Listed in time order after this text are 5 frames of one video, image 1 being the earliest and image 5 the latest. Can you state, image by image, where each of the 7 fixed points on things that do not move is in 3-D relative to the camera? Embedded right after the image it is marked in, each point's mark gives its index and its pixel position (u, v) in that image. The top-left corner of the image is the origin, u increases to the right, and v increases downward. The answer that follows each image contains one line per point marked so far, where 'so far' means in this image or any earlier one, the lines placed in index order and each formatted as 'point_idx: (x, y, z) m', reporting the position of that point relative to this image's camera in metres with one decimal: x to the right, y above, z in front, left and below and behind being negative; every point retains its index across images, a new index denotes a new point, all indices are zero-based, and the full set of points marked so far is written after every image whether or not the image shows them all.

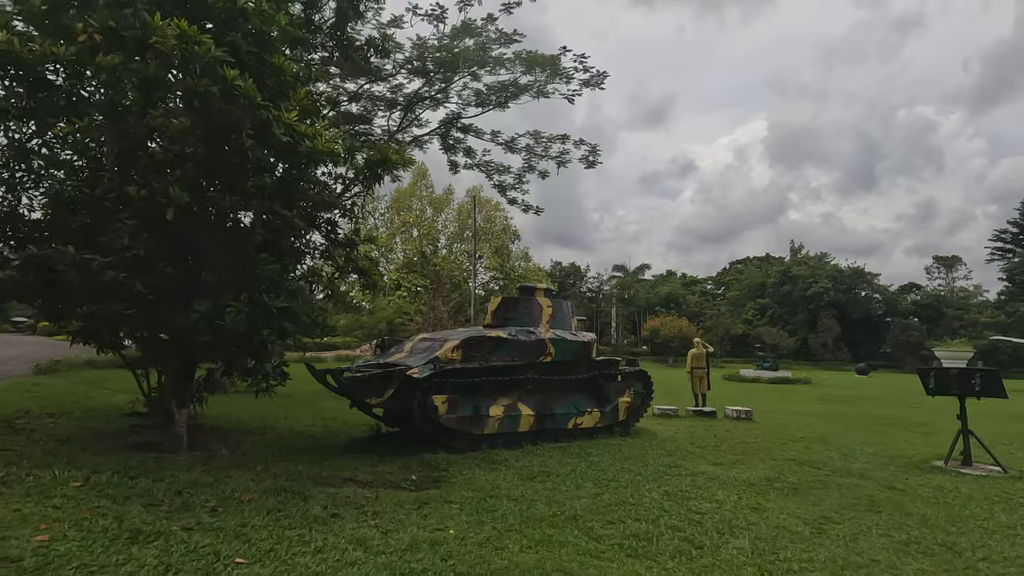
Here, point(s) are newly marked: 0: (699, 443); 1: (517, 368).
0: (+4.0, -3.3, +11.4) m
1: (+0.1, -1.5, +10.2) m
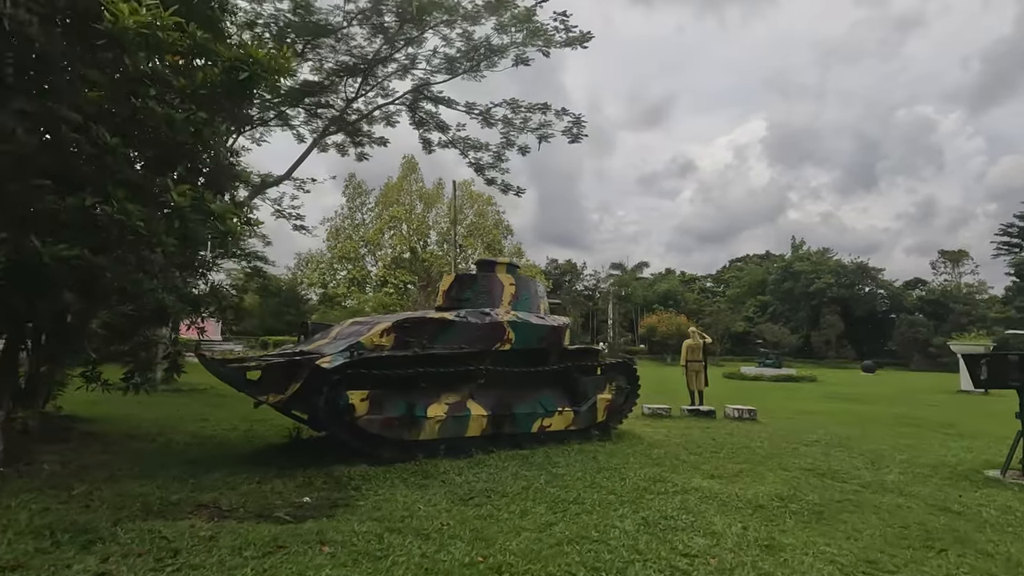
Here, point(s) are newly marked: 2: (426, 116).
0: (+3.2, -2.8, +9.4) m
1: (-0.7, -1.1, +8.2) m
2: (-3.0, +6.0, +19.0) m
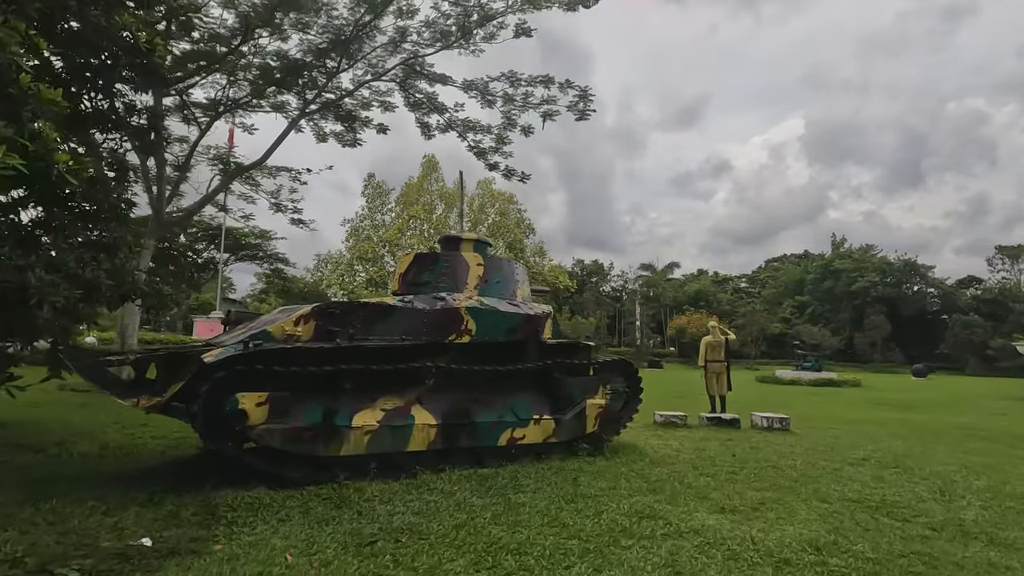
0: (+2.7, -2.5, +7.5) m
1: (-1.2, -0.8, +6.5) m
2: (-2.9, +6.2, +17.5) m
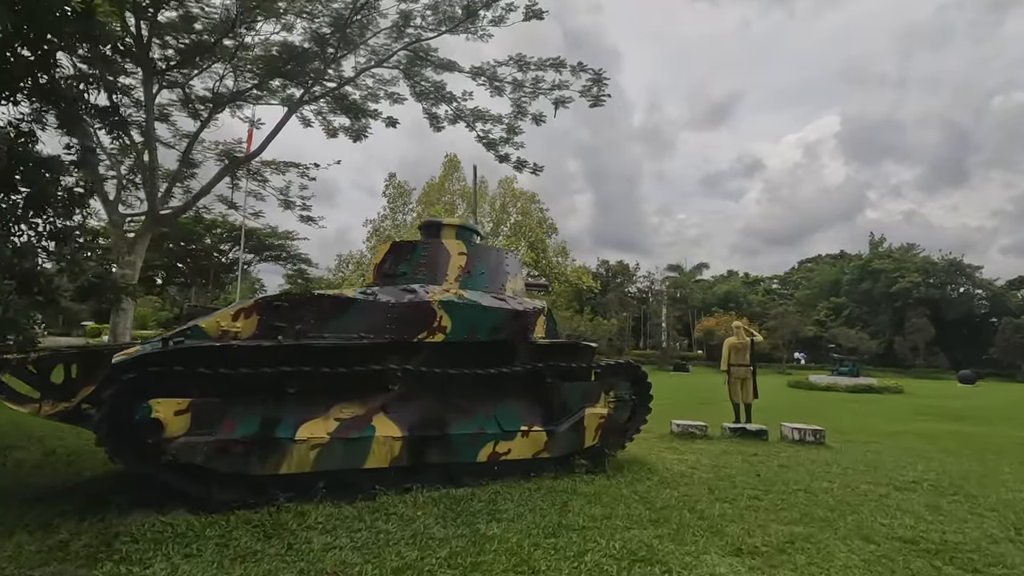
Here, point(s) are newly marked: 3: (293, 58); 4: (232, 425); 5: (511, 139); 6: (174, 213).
0: (+2.5, -2.4, +6.4) m
1: (-1.5, -0.7, +5.6) m
2: (-2.6, +6.3, +16.7) m
3: (-5.7, +6.0, +14.0) m
4: (-2.5, -1.2, +4.9) m
5: (0.0, +4.7, +16.9) m
6: (-8.8, +2.0, +13.9) m
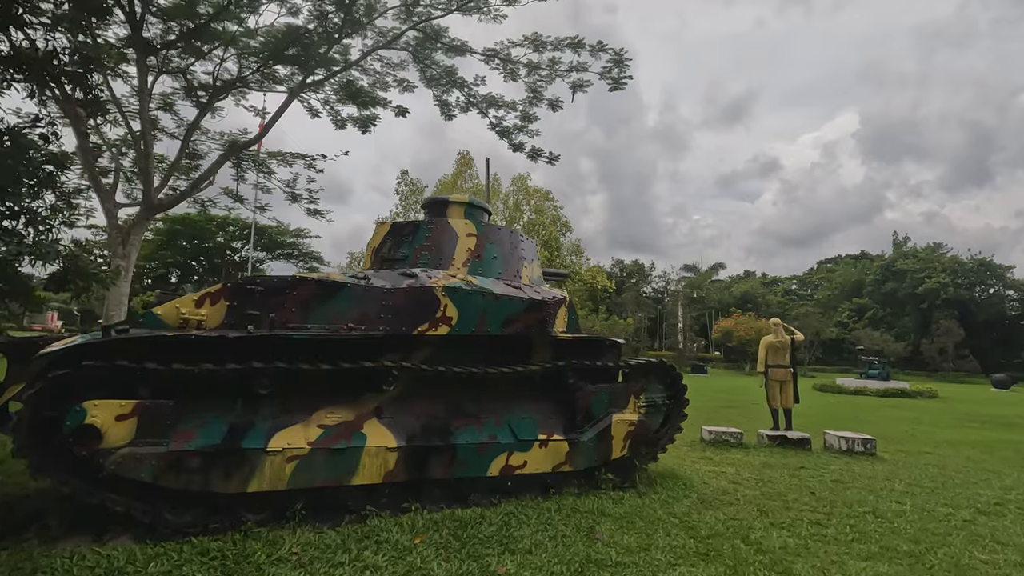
0: (+2.7, -2.3, +5.4) m
1: (-1.3, -0.5, +4.8) m
2: (-2.1, +6.4, +15.8) m
3: (-5.4, +6.2, +13.2) m
4: (-2.4, -1.1, +4.0) m
5: (+0.4, +4.8, +16.0) m
6: (-8.4, +2.1, +13.2) m
